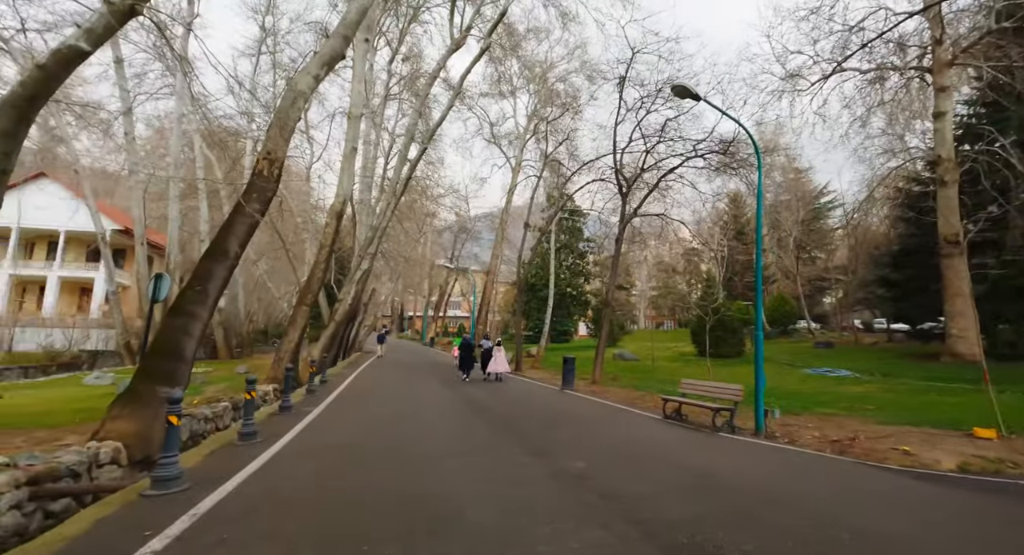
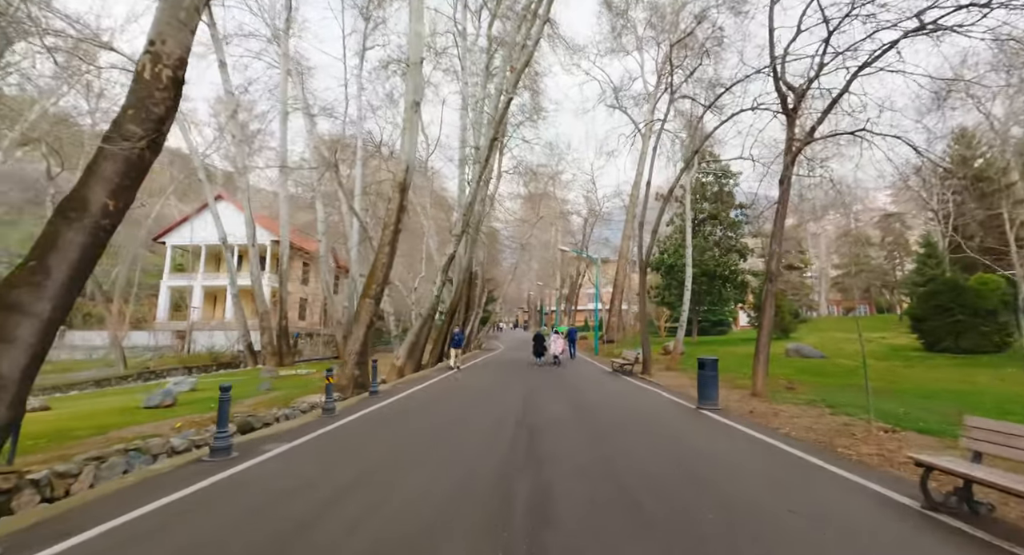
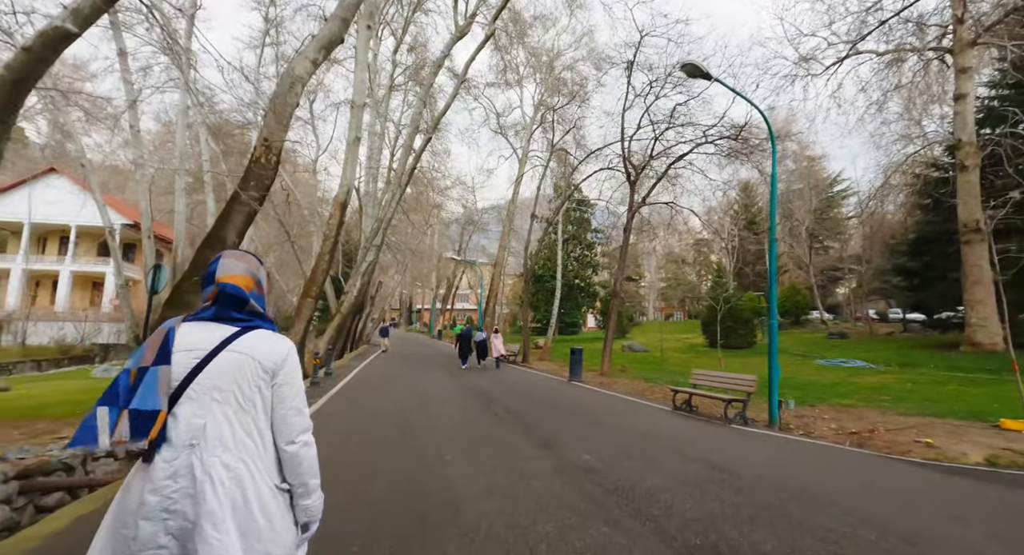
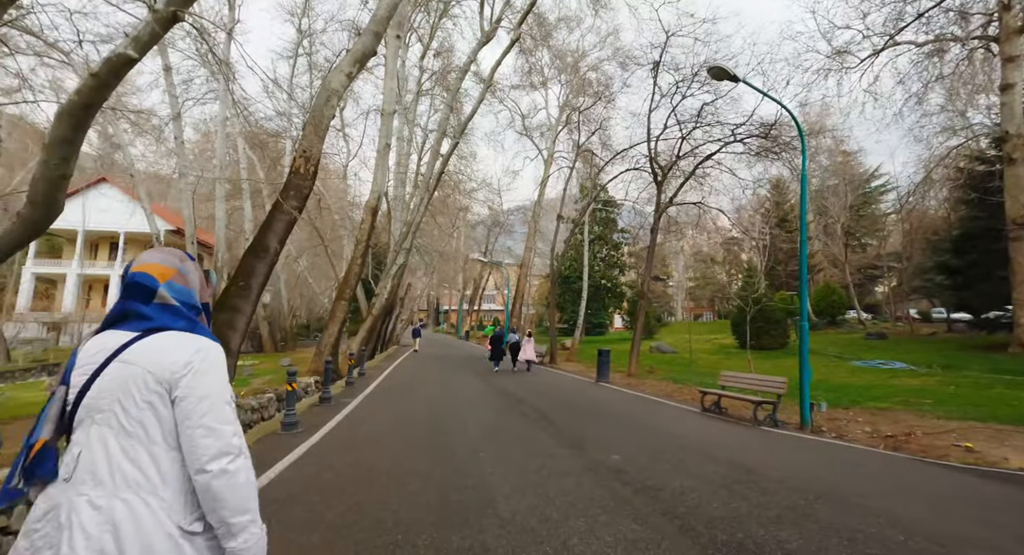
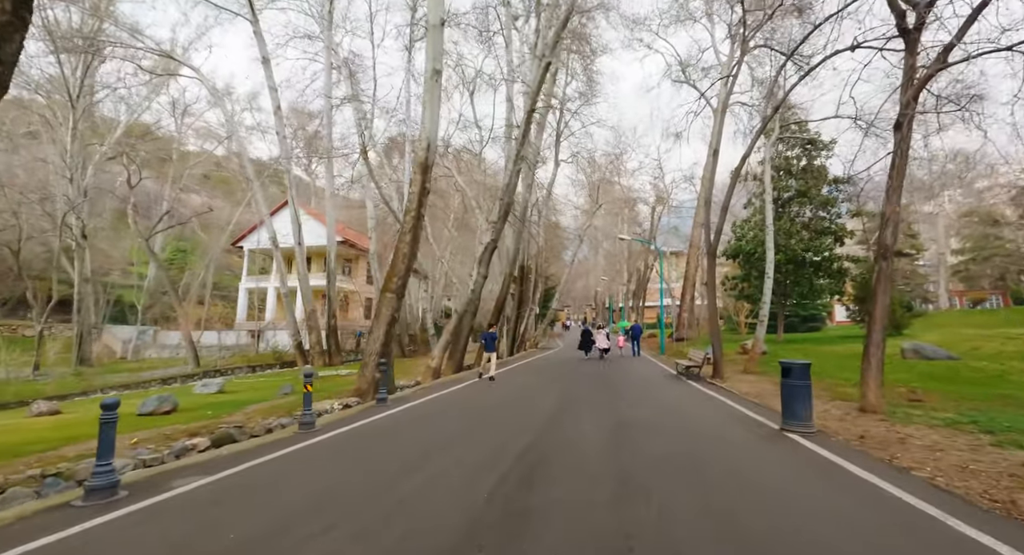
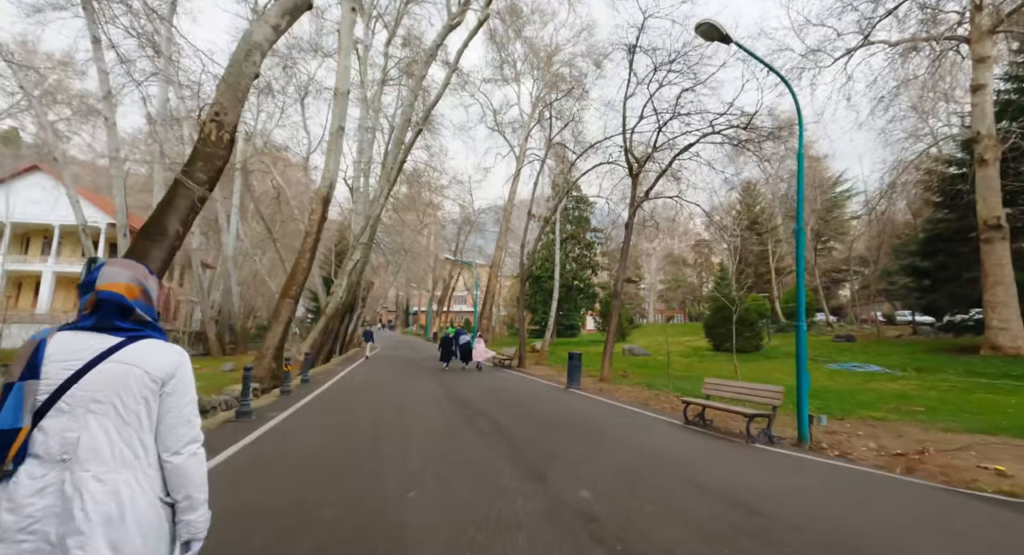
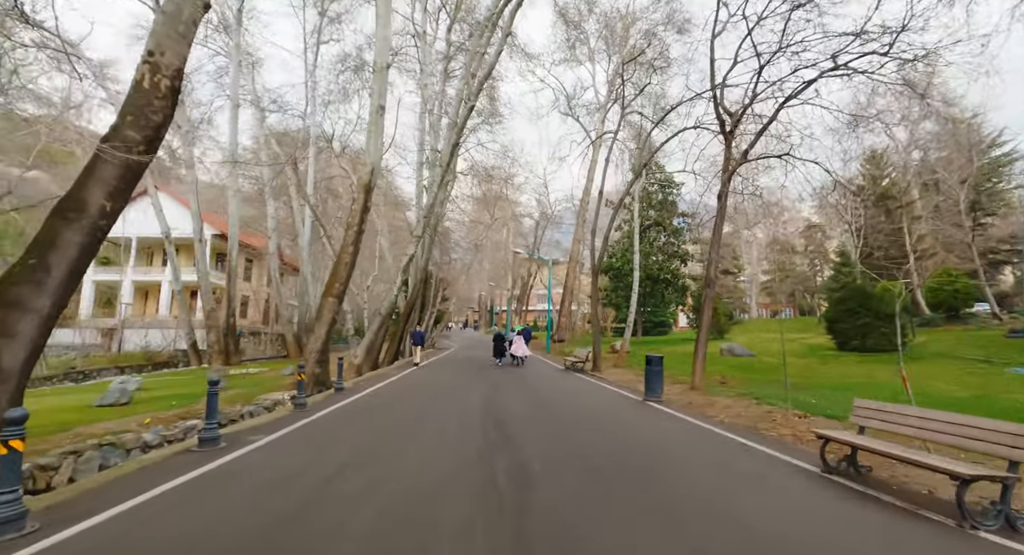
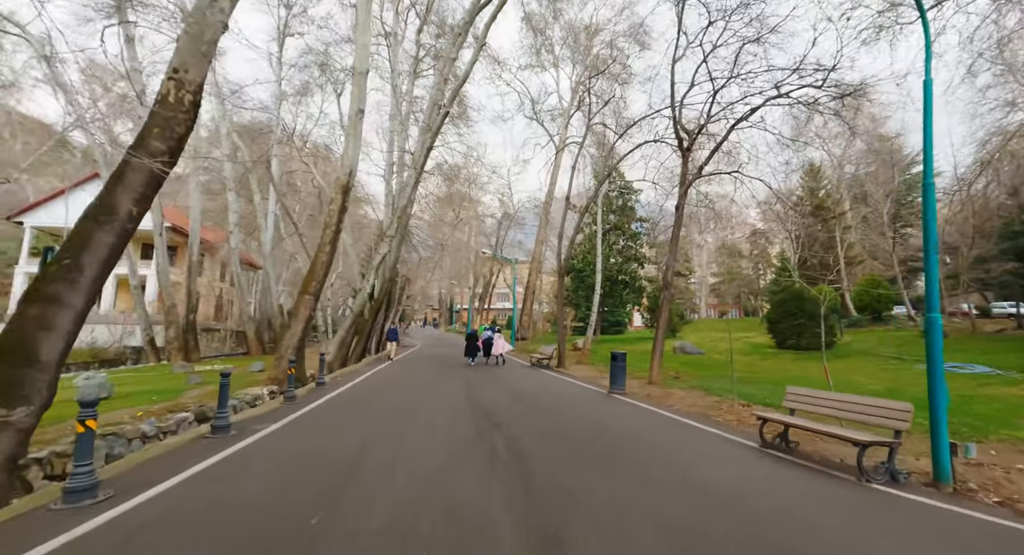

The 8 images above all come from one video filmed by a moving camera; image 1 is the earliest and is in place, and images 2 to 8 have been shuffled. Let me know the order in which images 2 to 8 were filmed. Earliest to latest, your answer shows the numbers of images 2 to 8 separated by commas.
4, 3, 6, 8, 7, 2, 5
